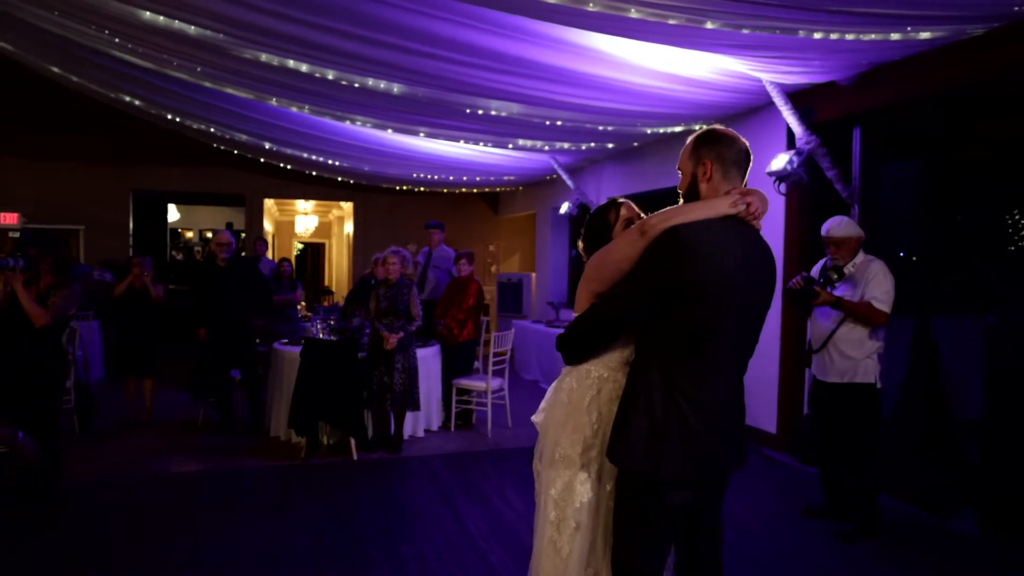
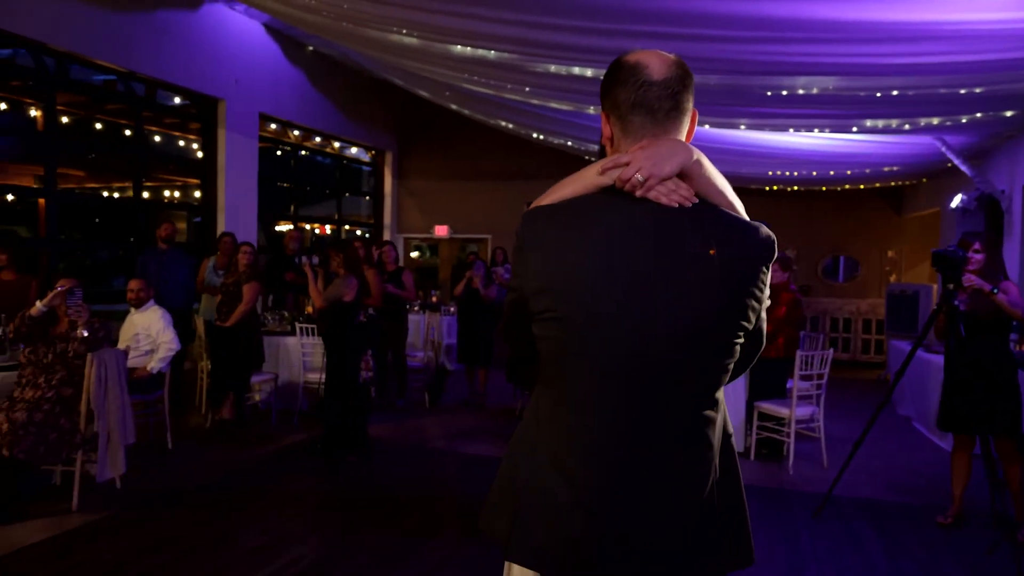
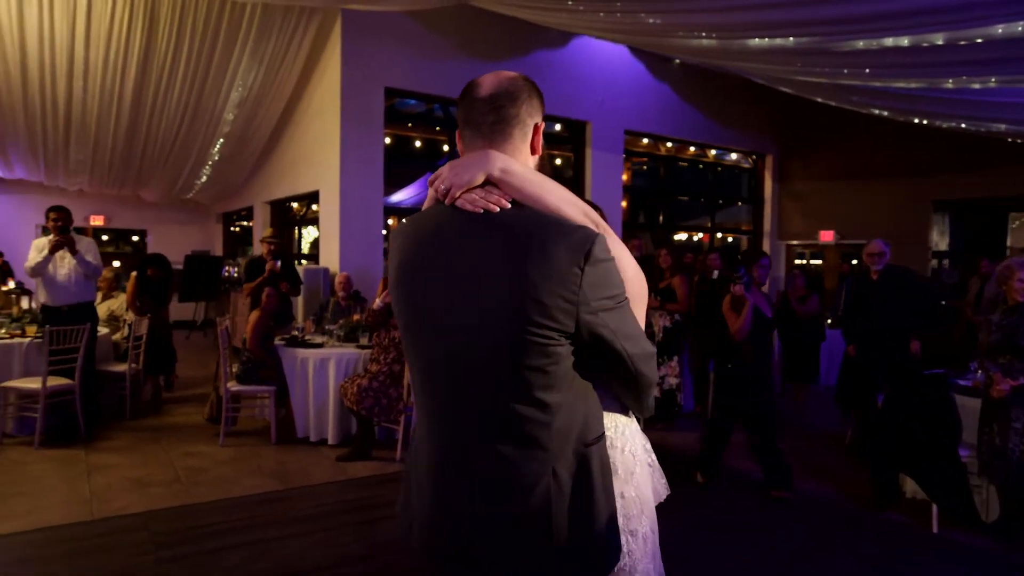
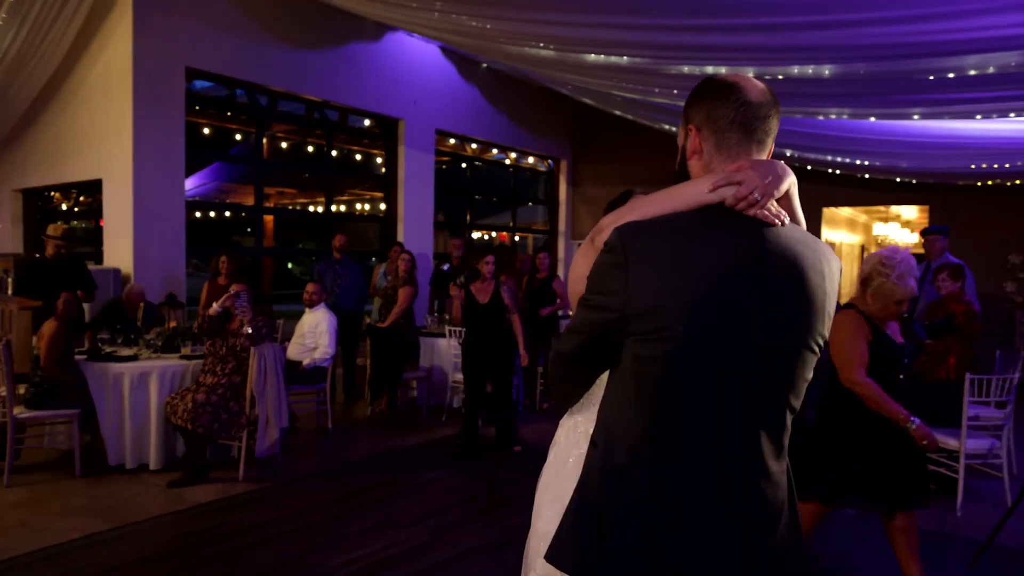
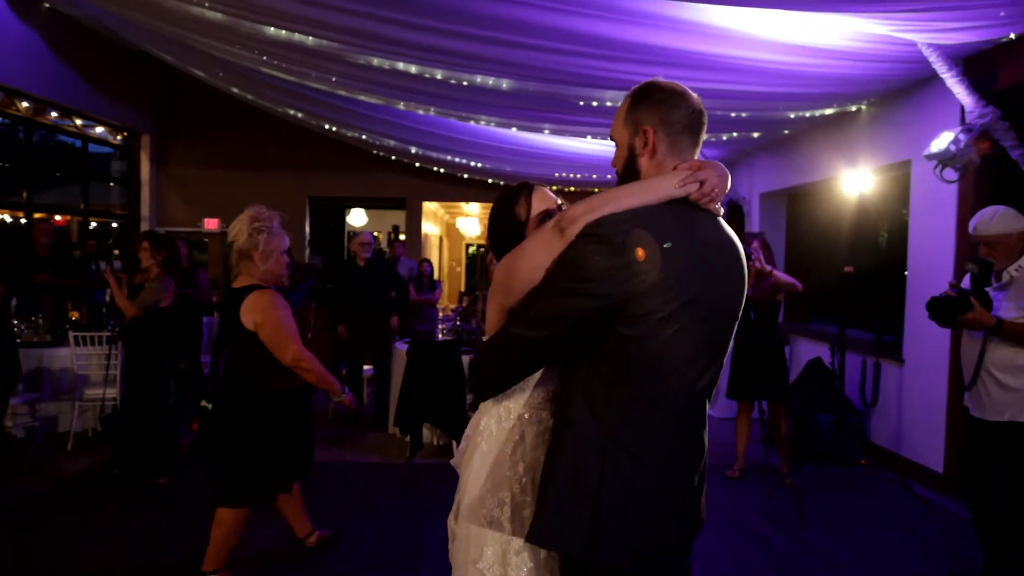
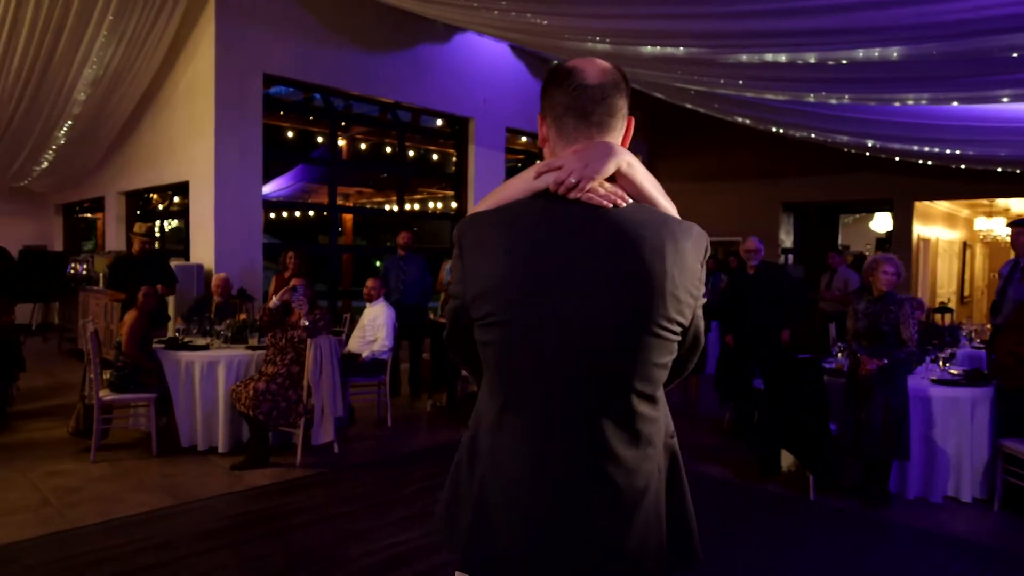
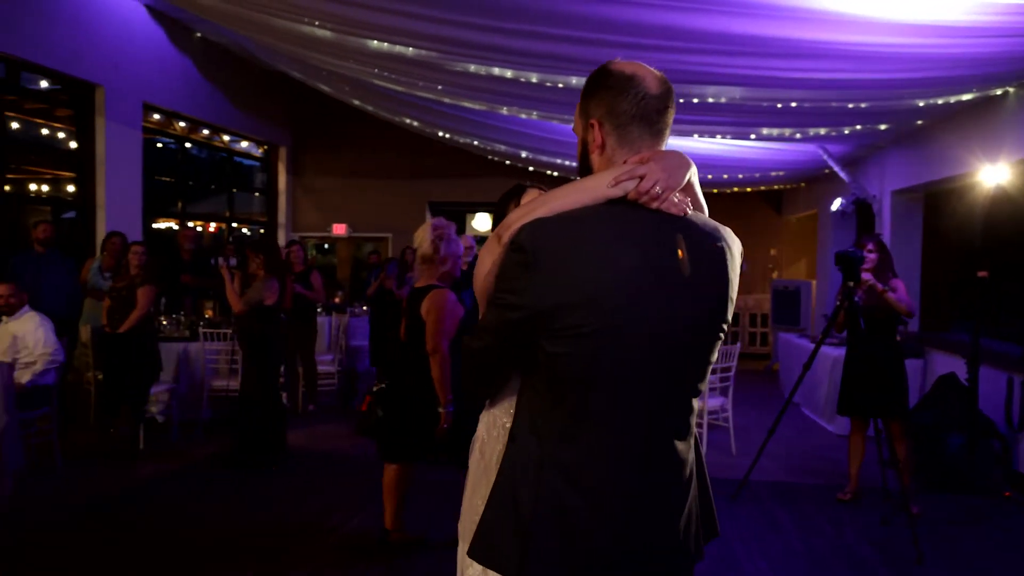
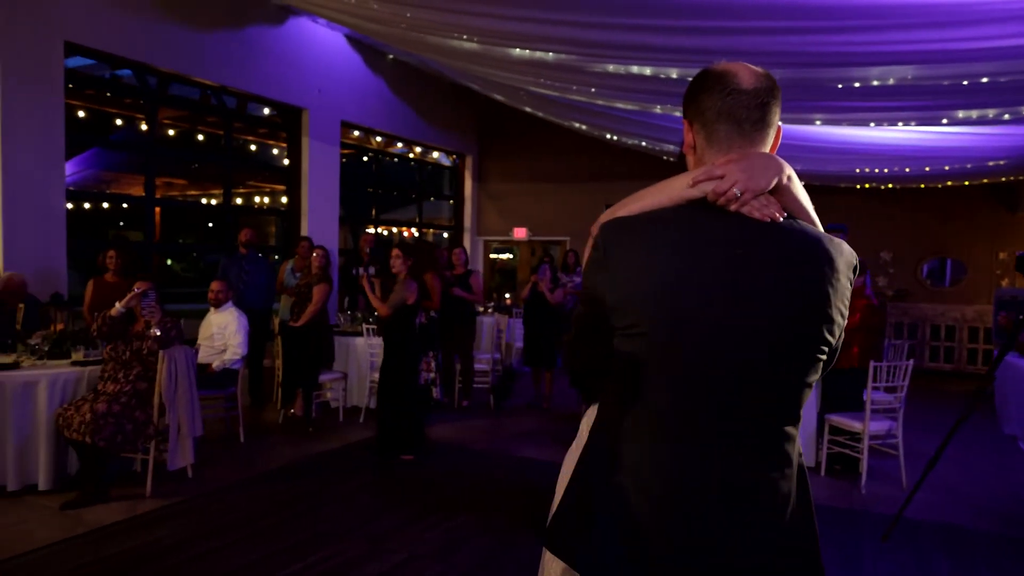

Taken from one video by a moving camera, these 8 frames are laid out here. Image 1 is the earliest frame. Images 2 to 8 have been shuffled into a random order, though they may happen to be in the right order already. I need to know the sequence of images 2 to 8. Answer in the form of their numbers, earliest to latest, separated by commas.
5, 7, 2, 8, 4, 6, 3
